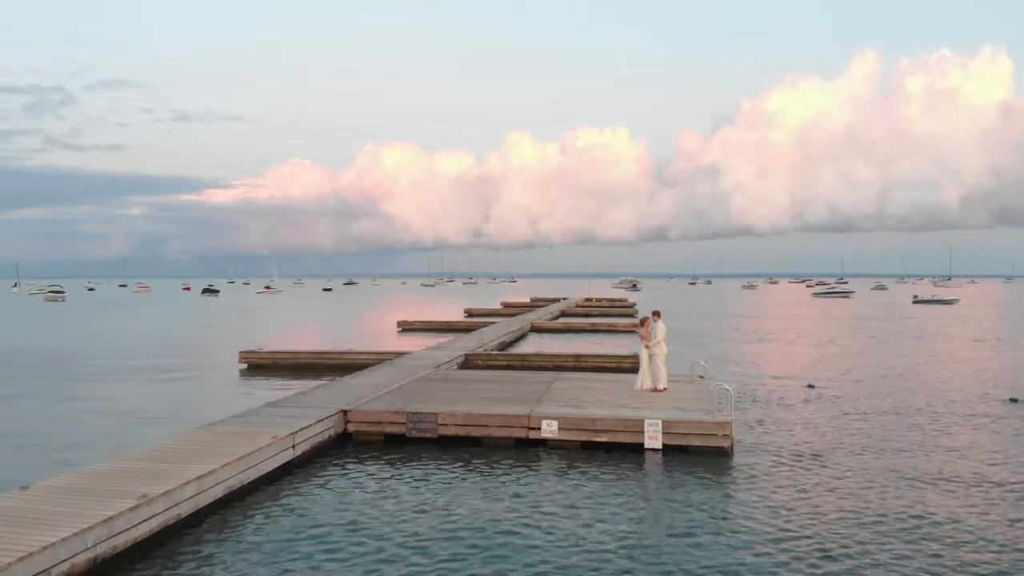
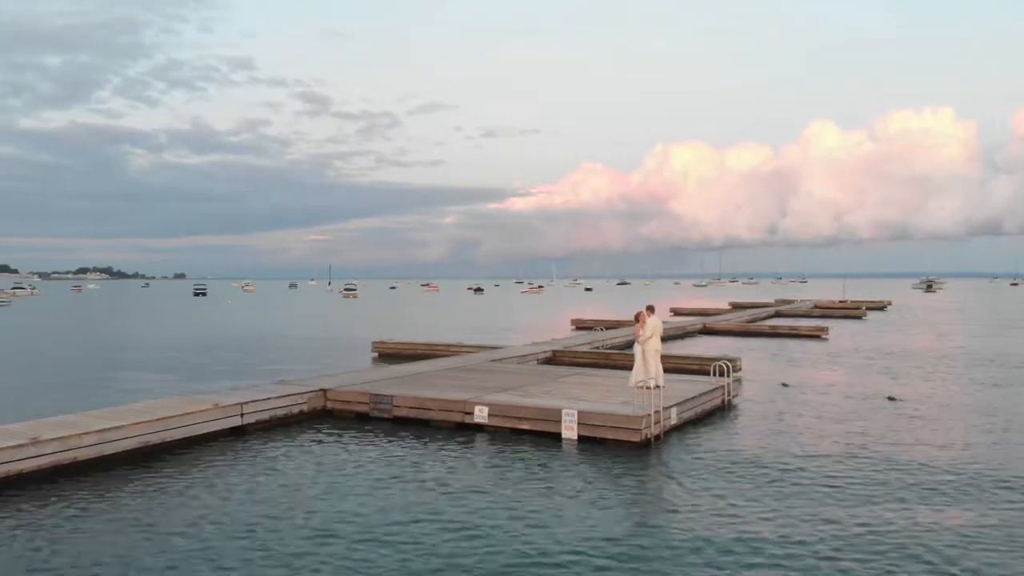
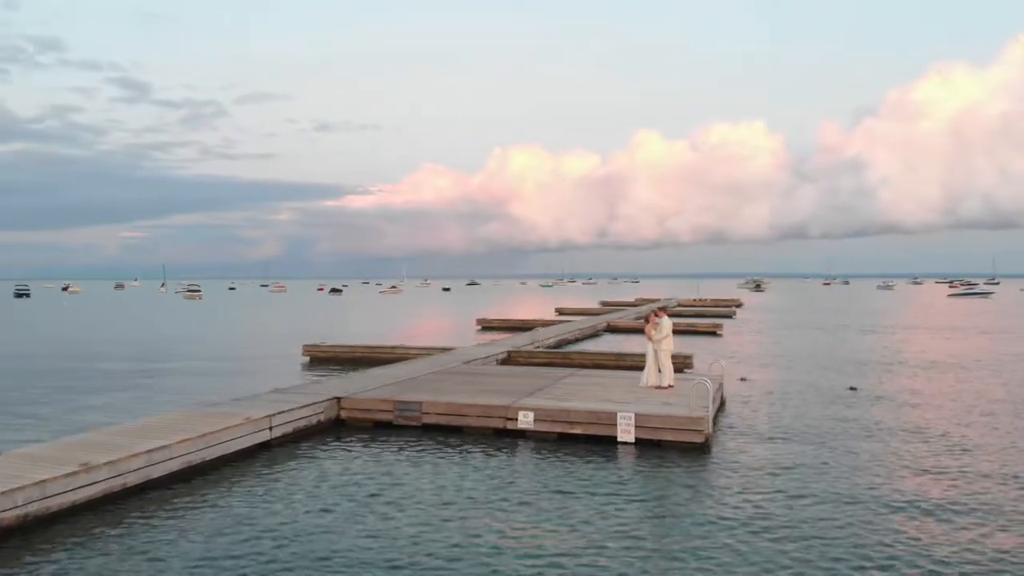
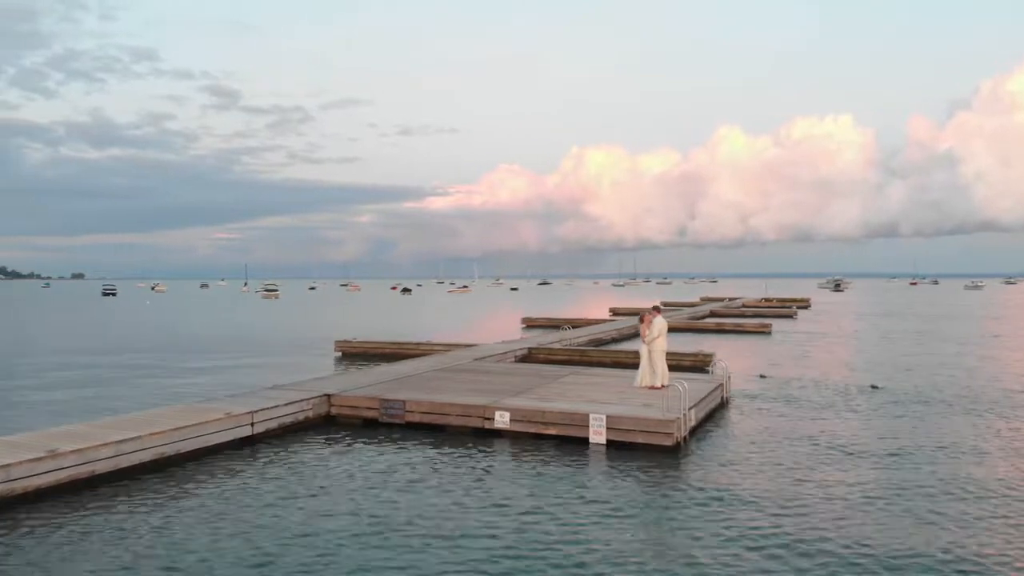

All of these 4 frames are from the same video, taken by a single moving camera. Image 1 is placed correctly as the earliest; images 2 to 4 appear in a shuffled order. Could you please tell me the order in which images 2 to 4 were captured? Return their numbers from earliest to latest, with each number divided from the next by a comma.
3, 4, 2
